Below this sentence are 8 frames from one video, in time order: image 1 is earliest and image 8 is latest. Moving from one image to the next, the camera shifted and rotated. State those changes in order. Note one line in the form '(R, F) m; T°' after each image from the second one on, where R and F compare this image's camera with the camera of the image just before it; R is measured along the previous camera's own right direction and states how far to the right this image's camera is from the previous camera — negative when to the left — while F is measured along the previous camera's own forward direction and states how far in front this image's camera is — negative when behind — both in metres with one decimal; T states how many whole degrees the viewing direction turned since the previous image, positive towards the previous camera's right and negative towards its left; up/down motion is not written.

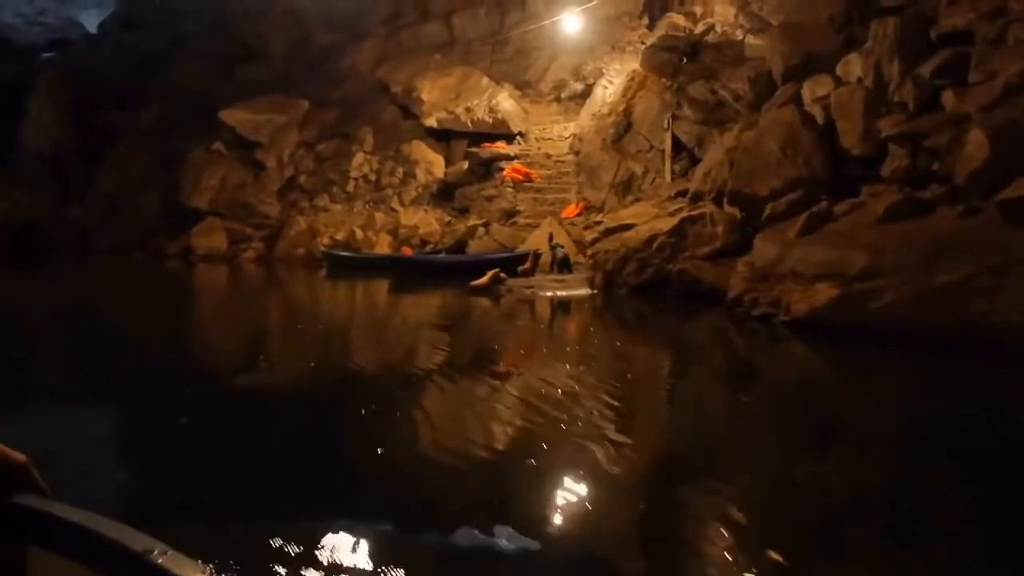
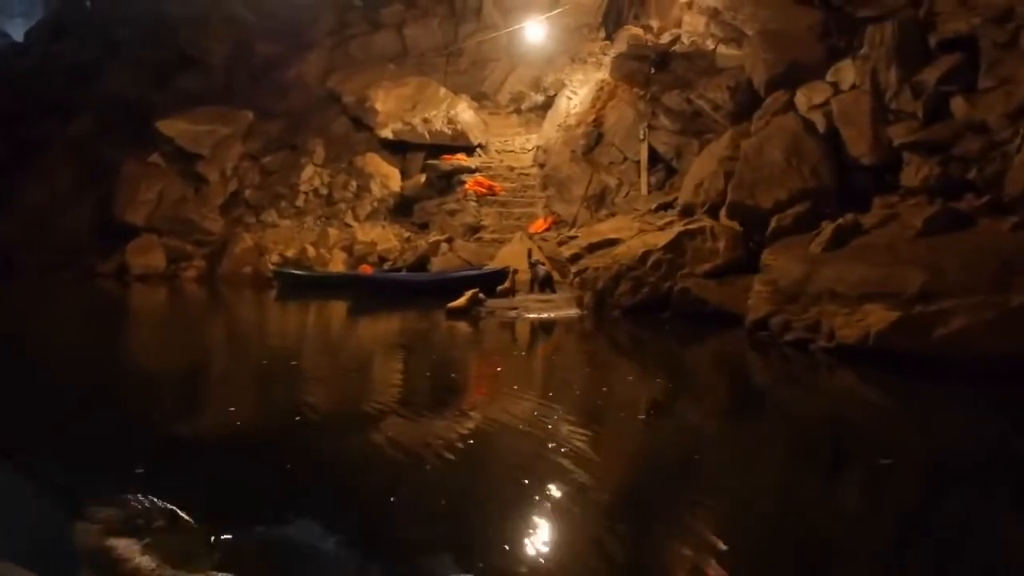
(-0.6, +1.2) m; +4°
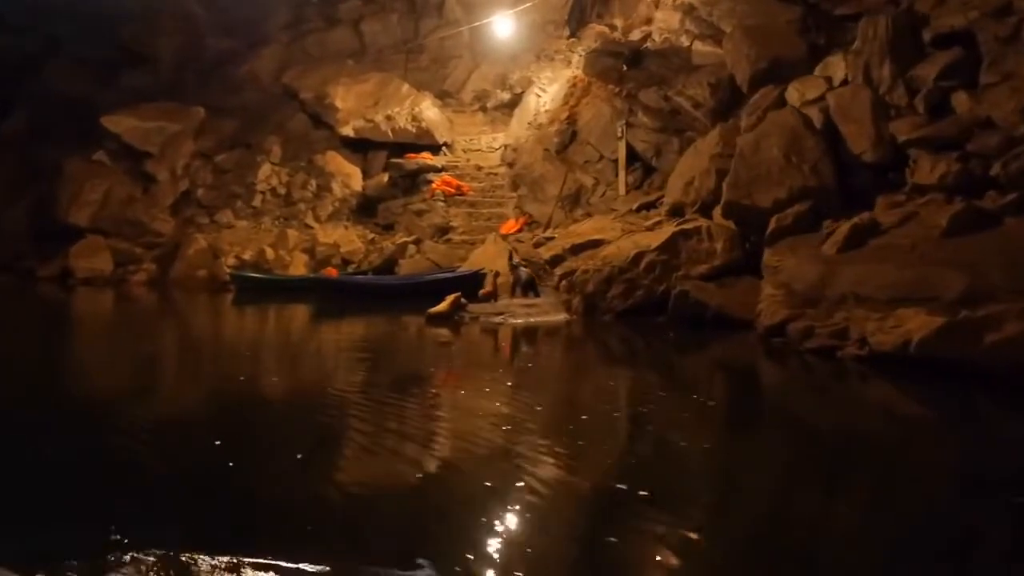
(-0.4, +0.8) m; +3°
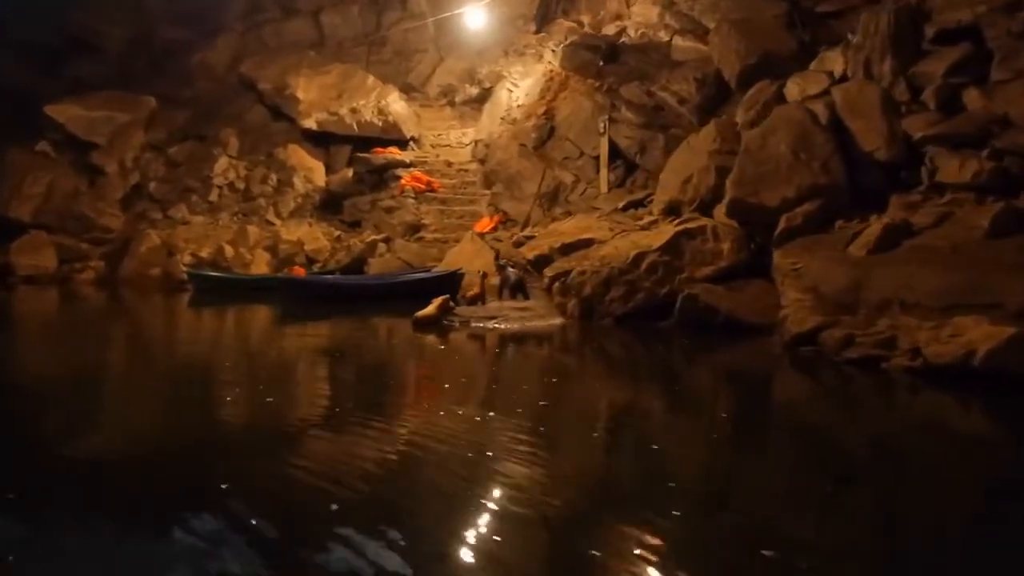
(-0.5, +0.8) m; +3°
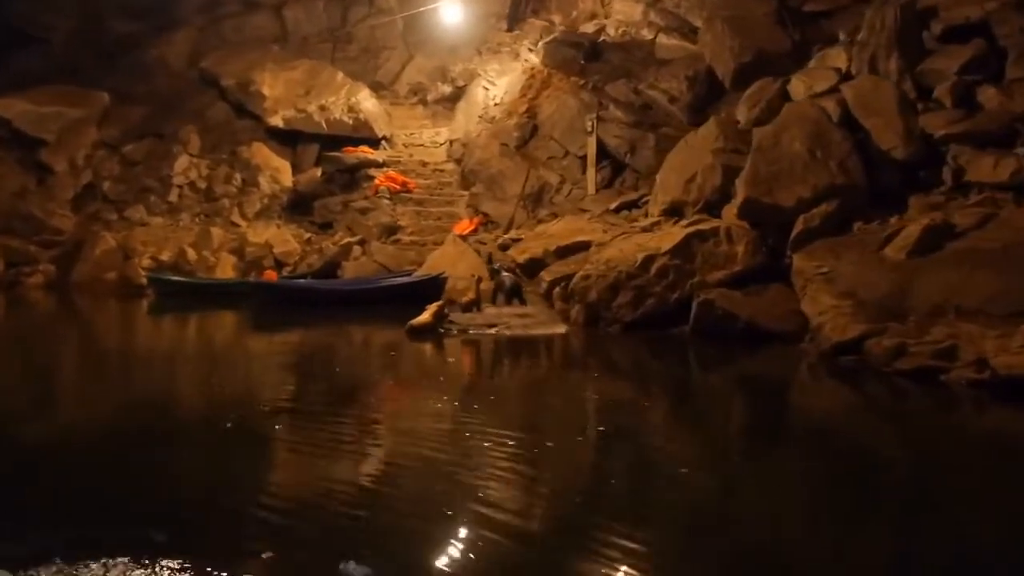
(-0.5, +0.7) m; +3°
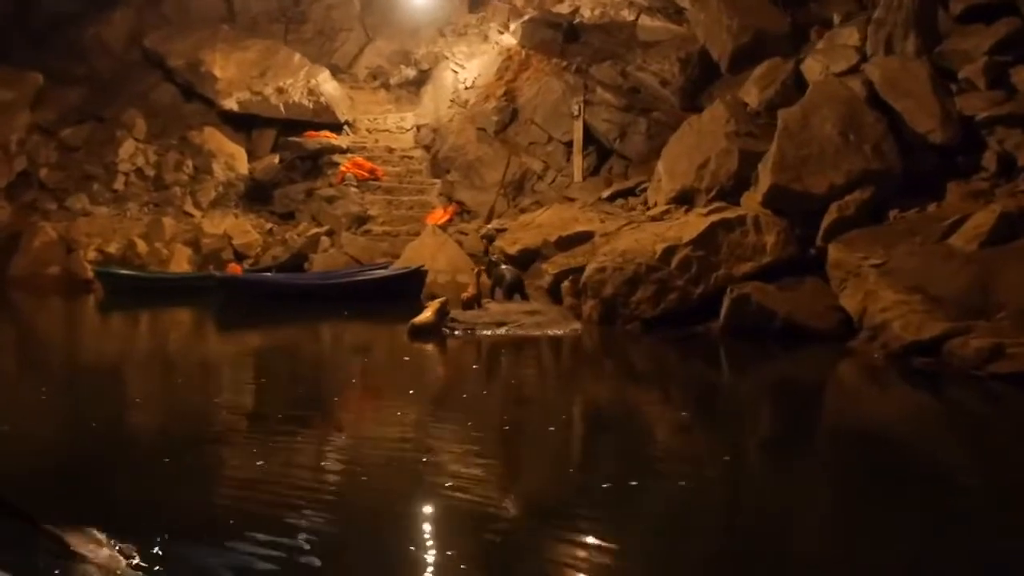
(-0.7, +1.0) m; +4°
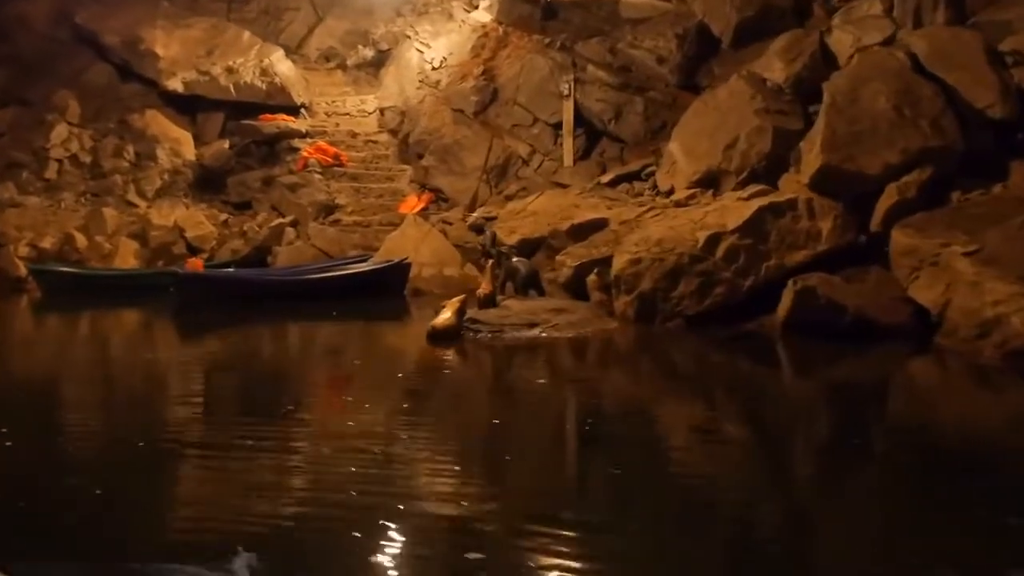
(-0.9, +1.2) m; +4°
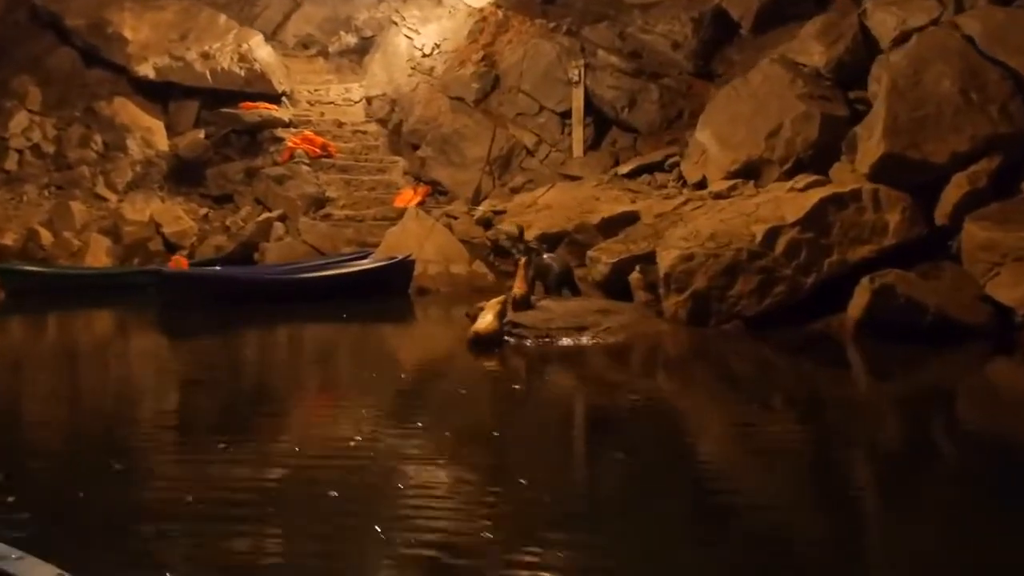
(-0.7, +0.8) m; +3°
